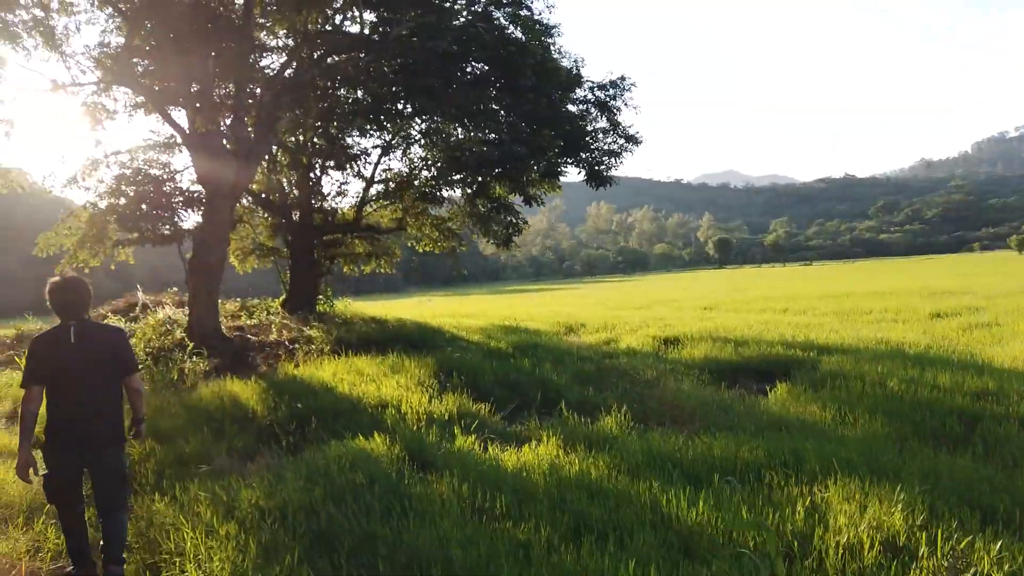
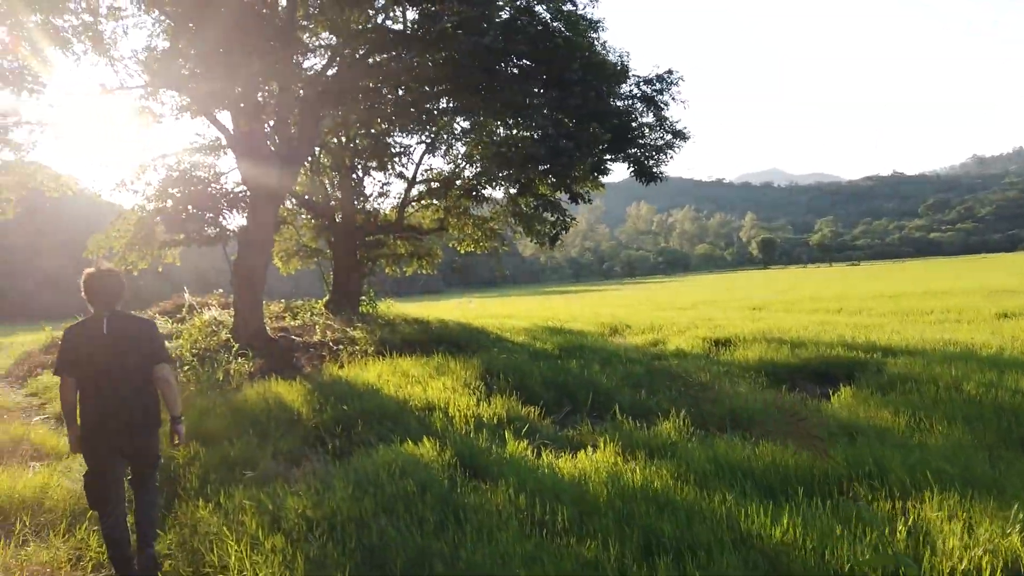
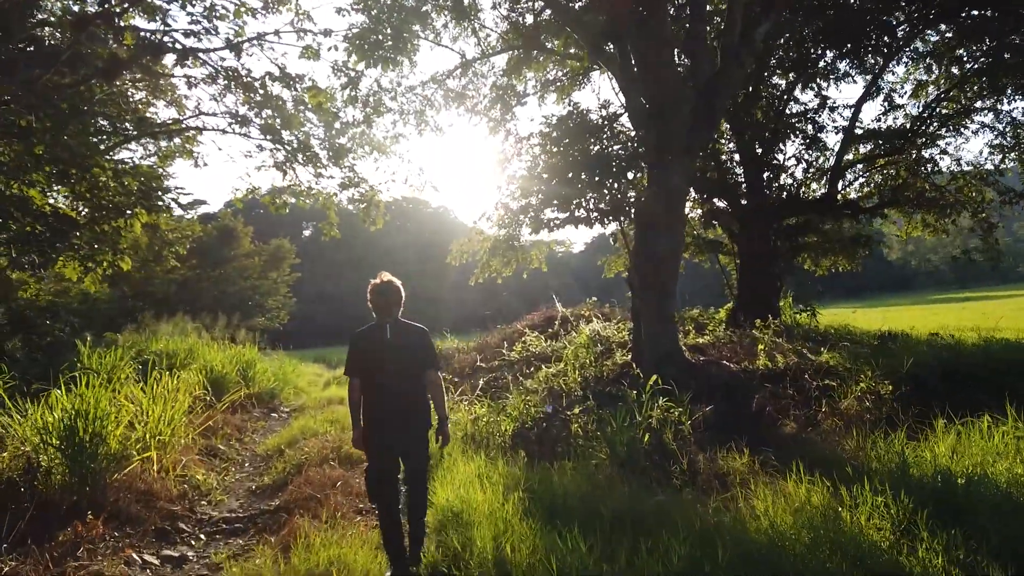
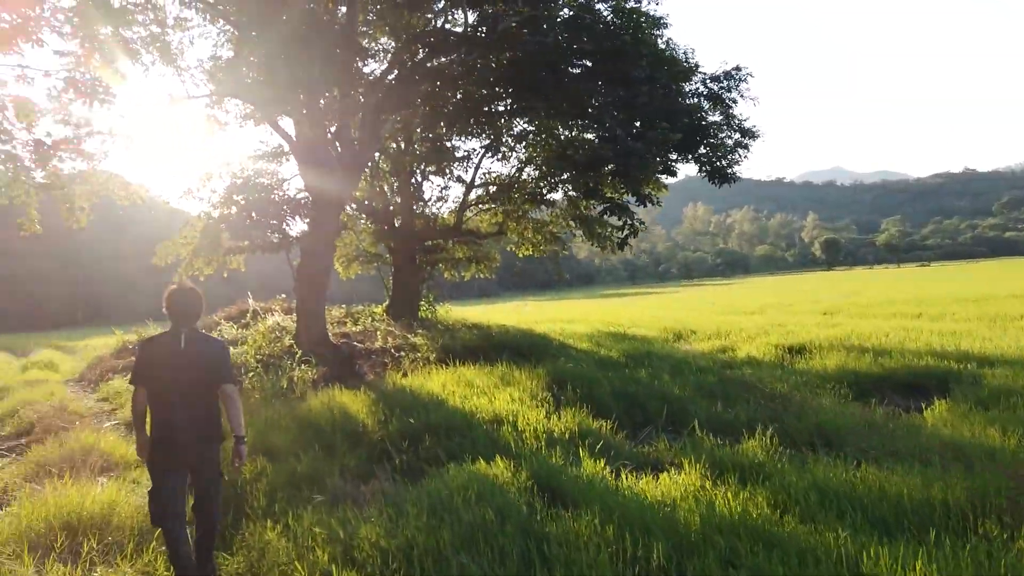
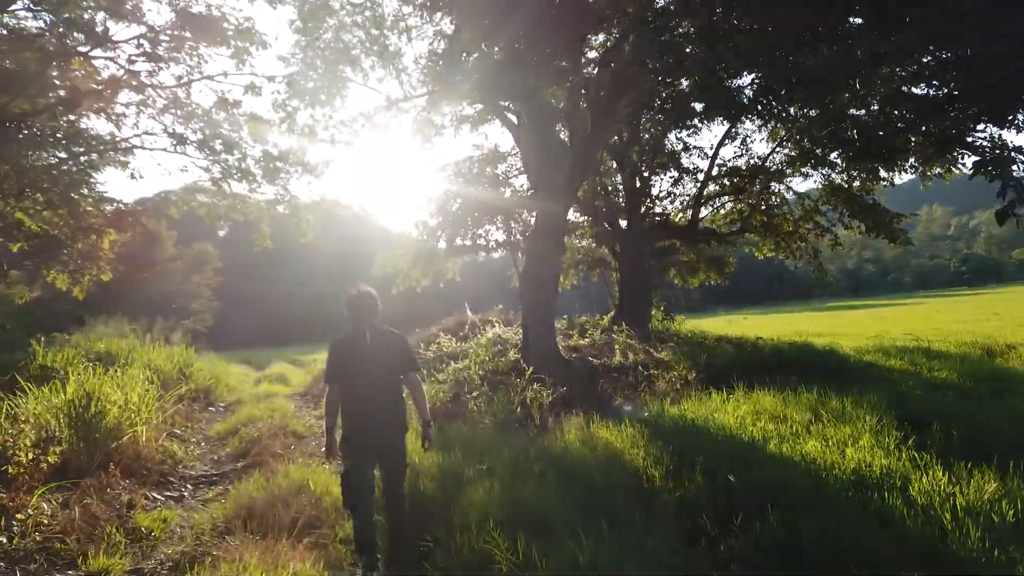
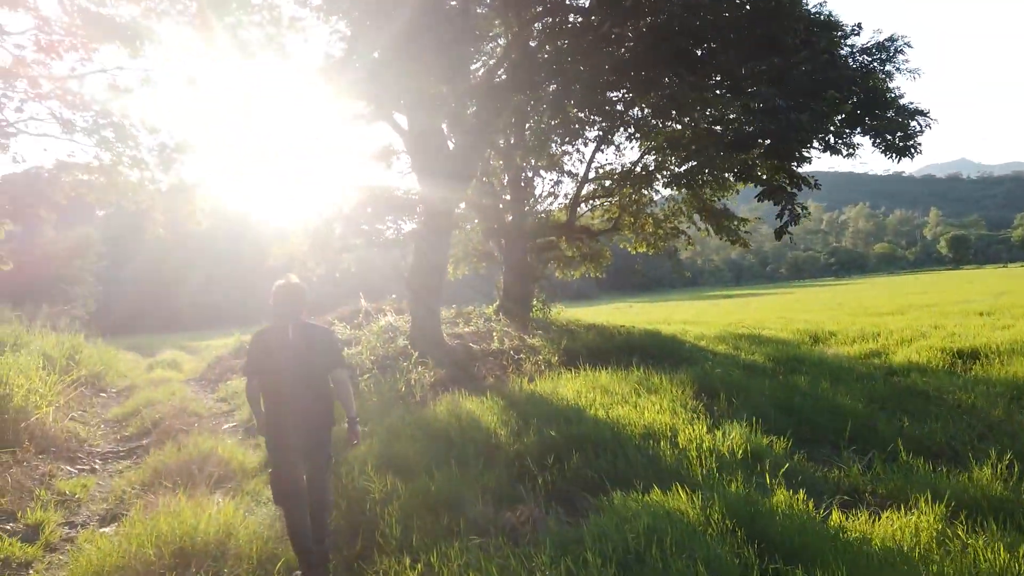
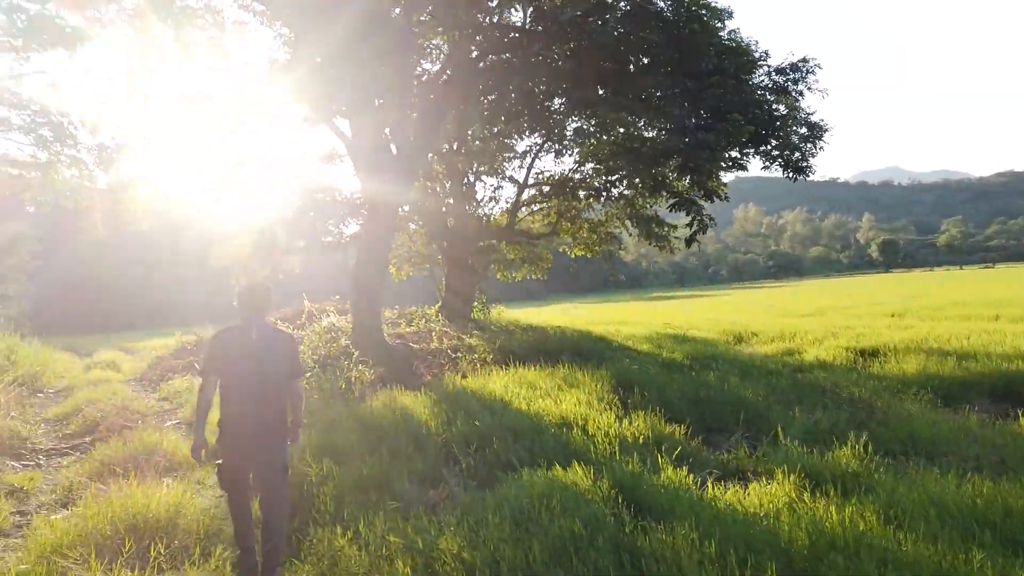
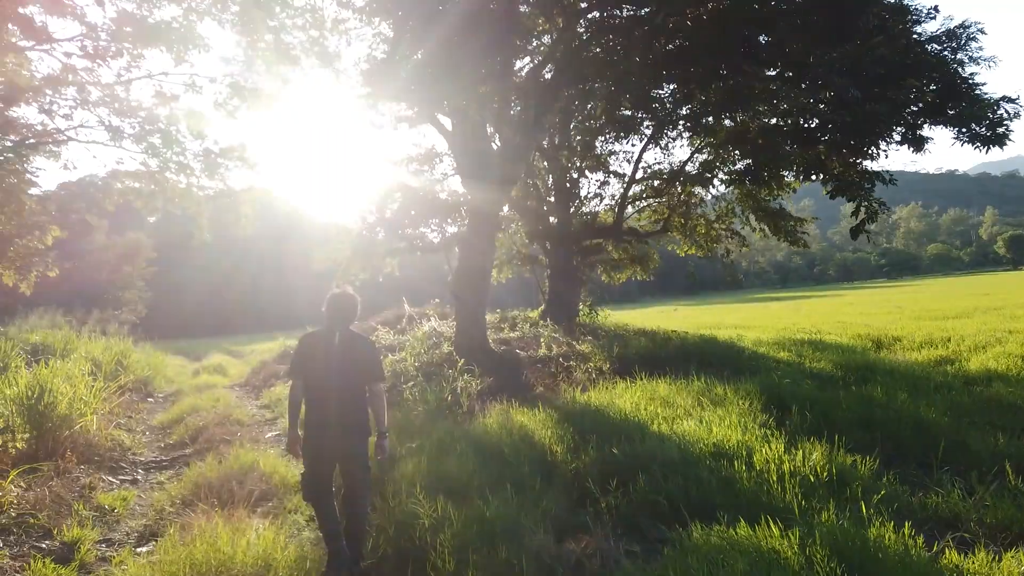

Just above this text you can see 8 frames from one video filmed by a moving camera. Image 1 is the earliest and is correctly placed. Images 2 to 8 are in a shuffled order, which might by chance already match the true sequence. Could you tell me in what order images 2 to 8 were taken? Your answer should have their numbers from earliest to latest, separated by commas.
2, 4, 7, 6, 8, 5, 3
